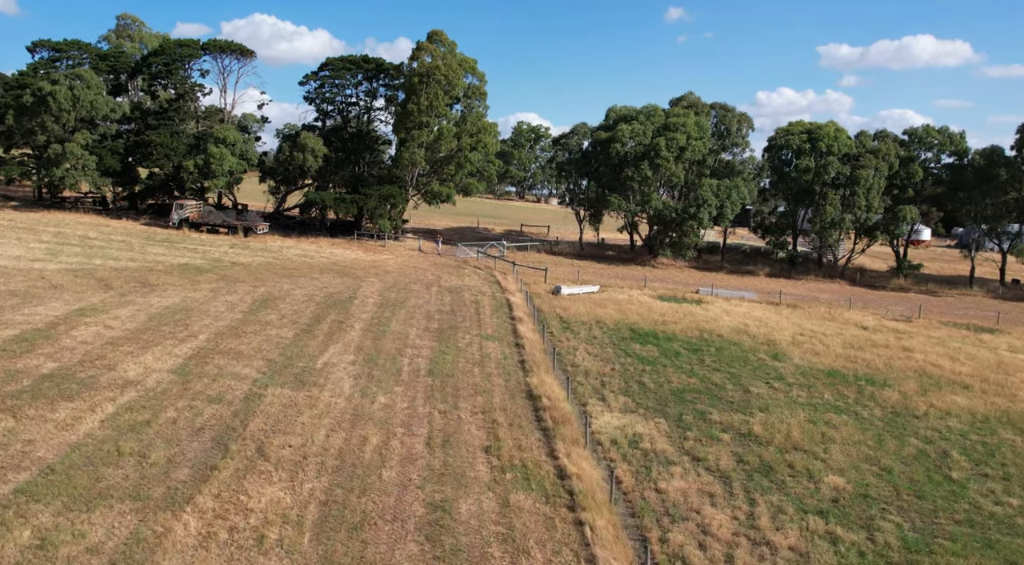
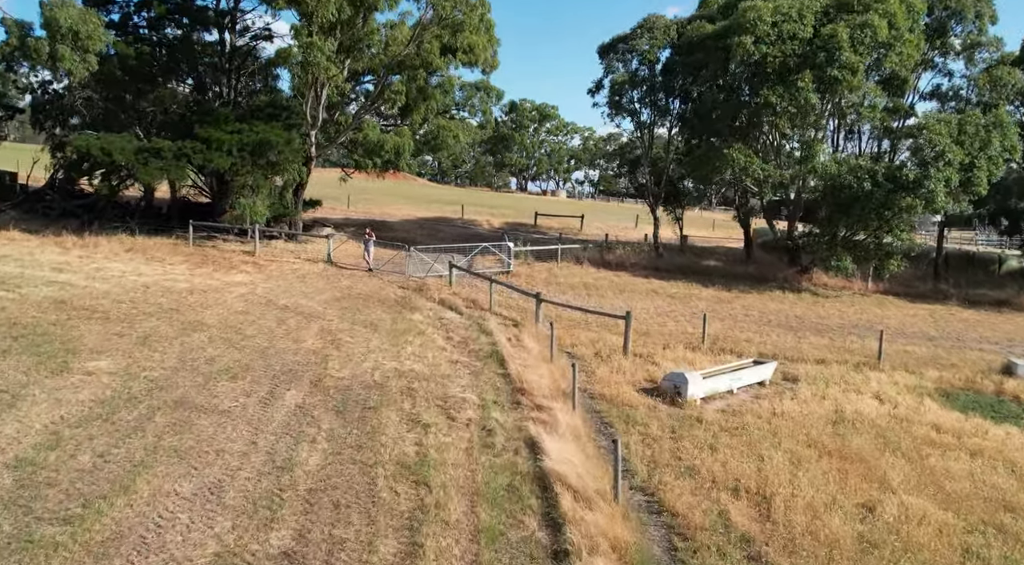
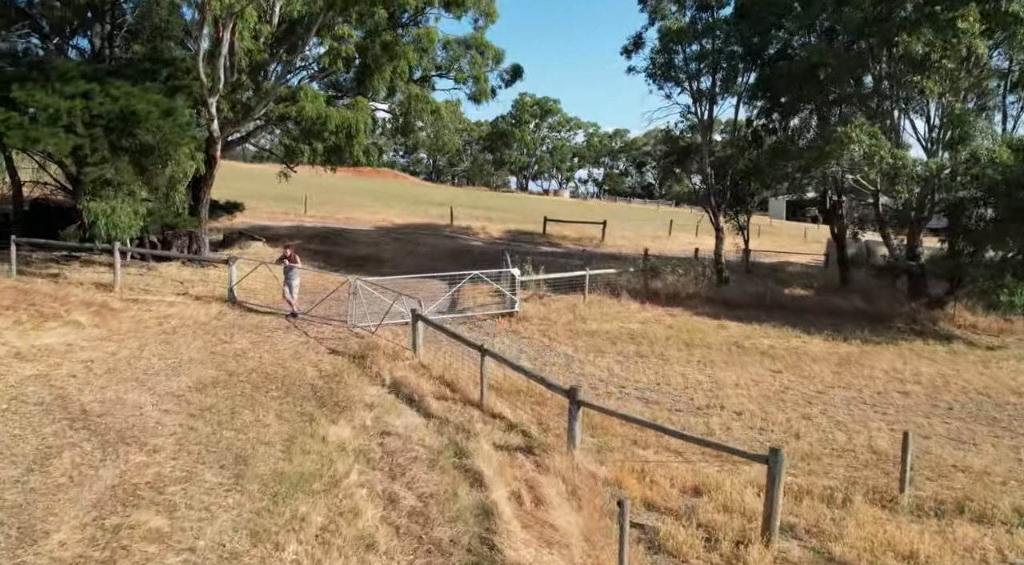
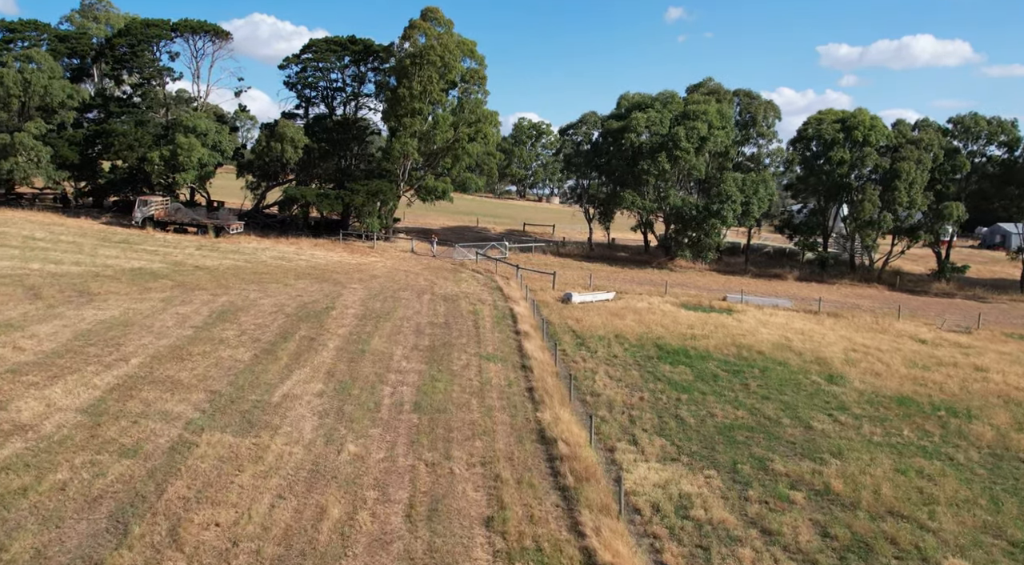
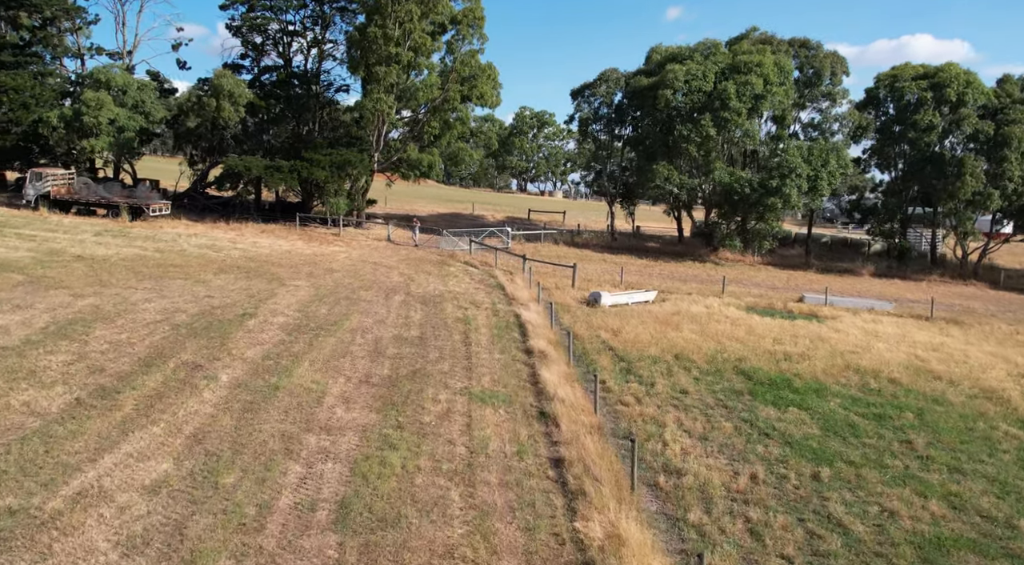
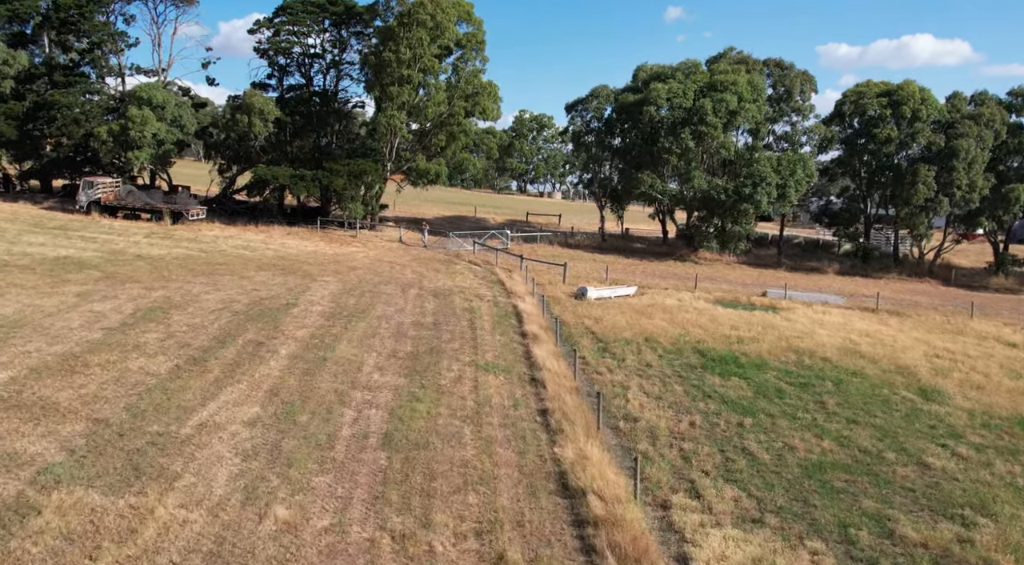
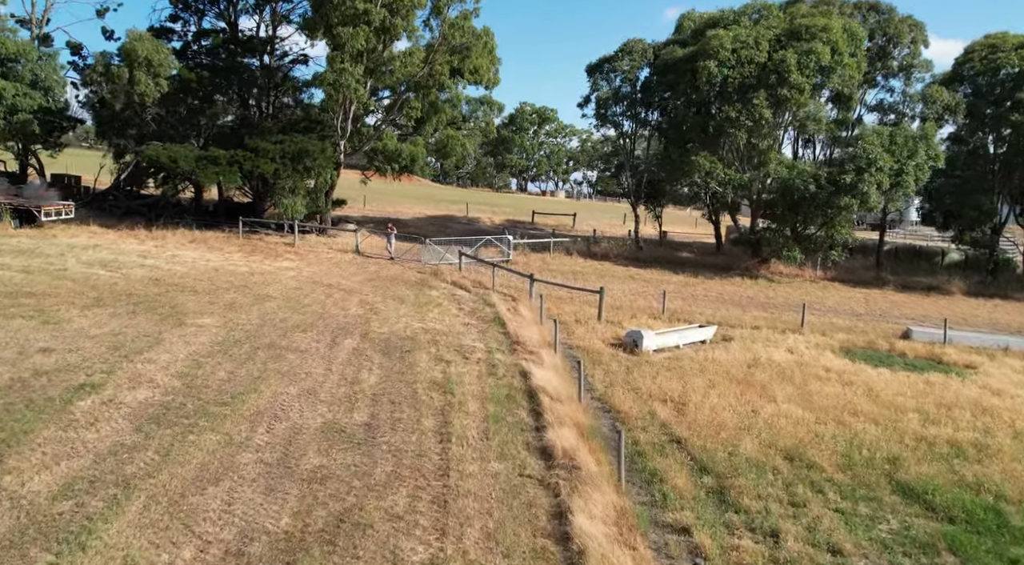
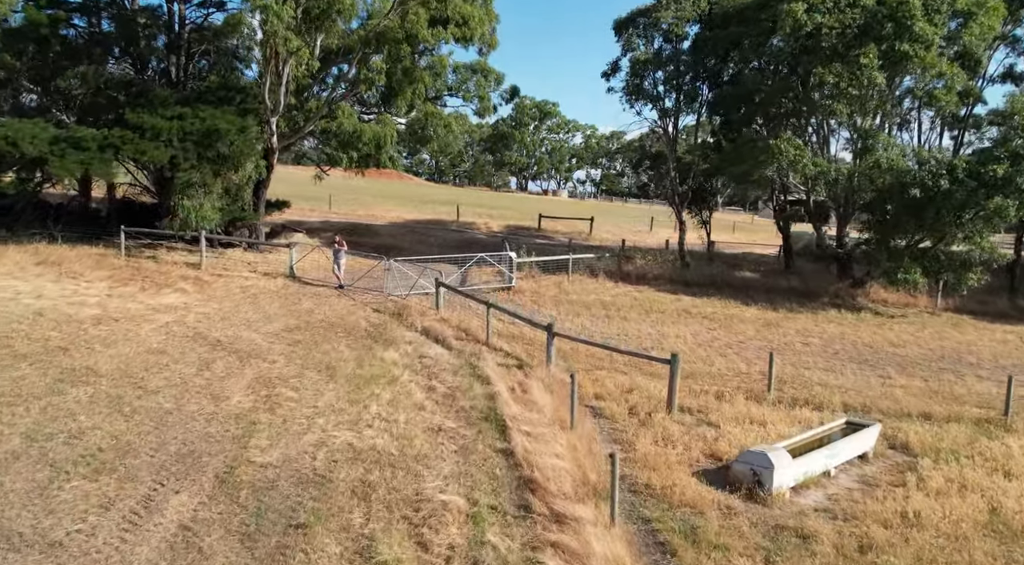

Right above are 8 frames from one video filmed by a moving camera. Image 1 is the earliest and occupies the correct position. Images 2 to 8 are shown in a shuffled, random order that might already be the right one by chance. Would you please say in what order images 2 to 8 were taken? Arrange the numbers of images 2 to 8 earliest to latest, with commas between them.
4, 6, 5, 7, 2, 8, 3
